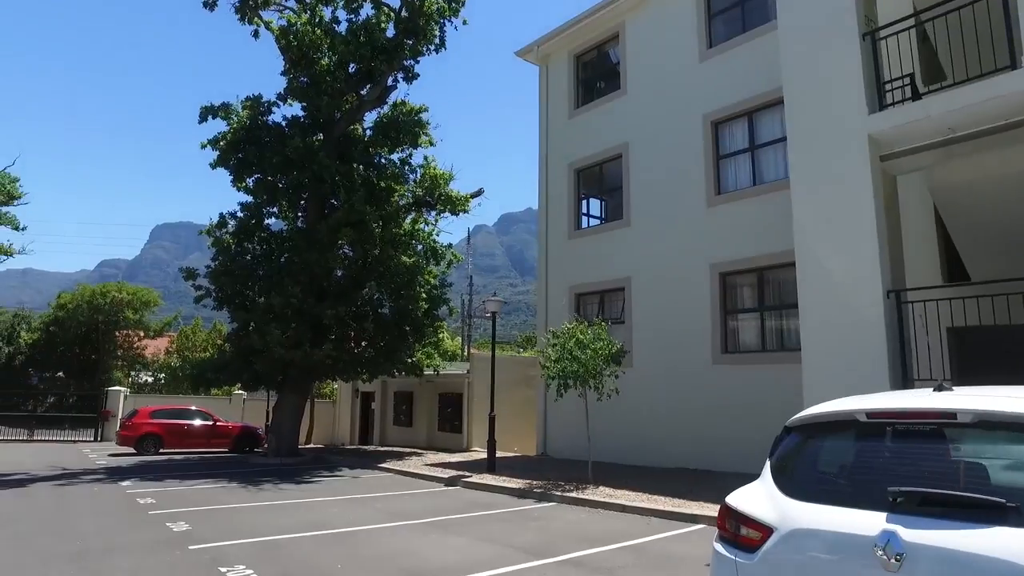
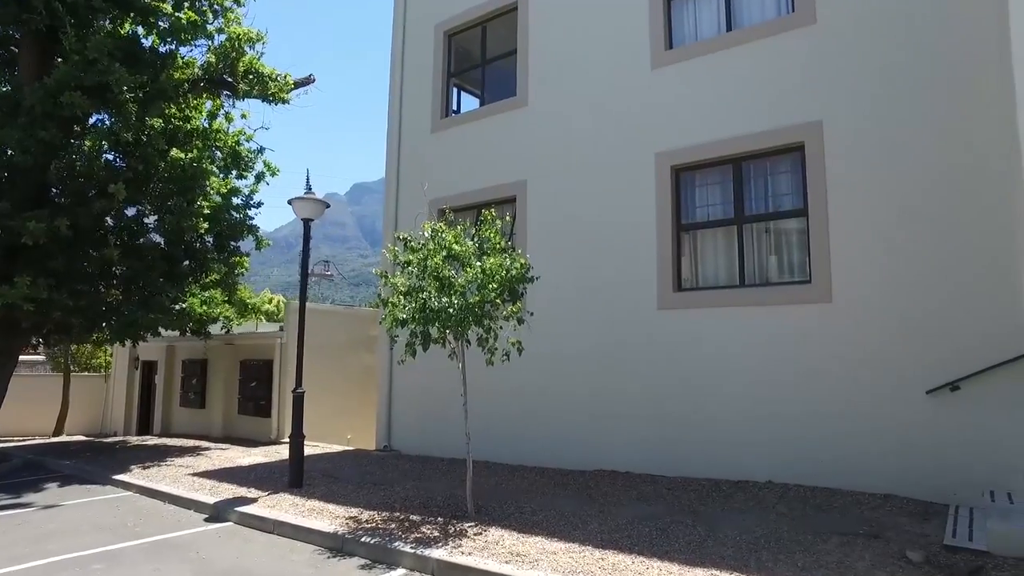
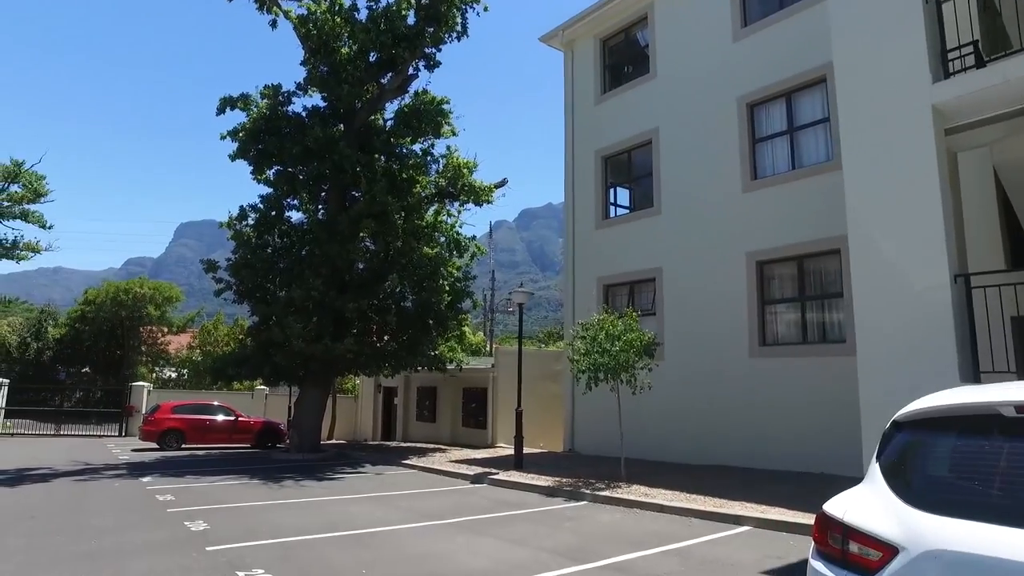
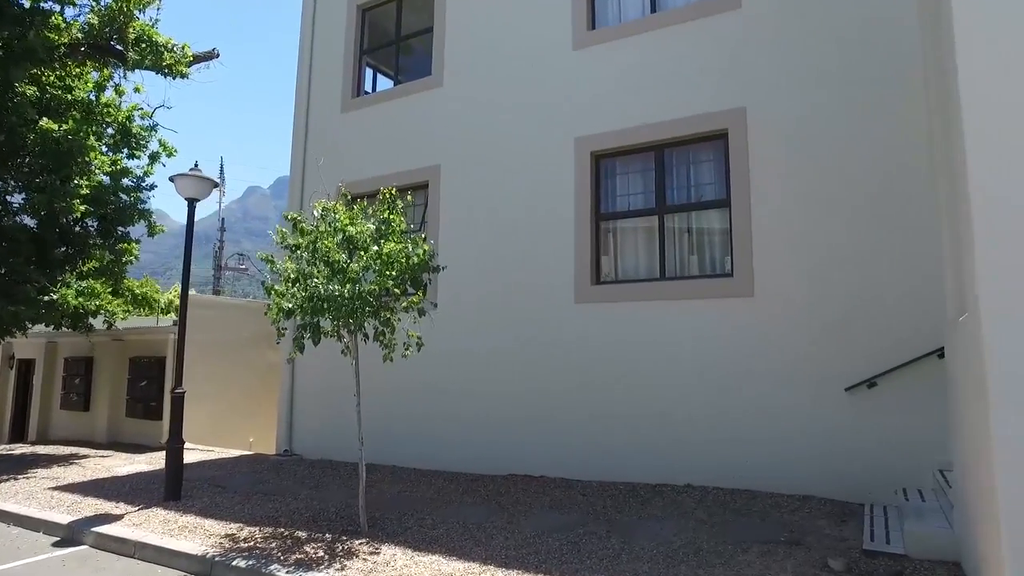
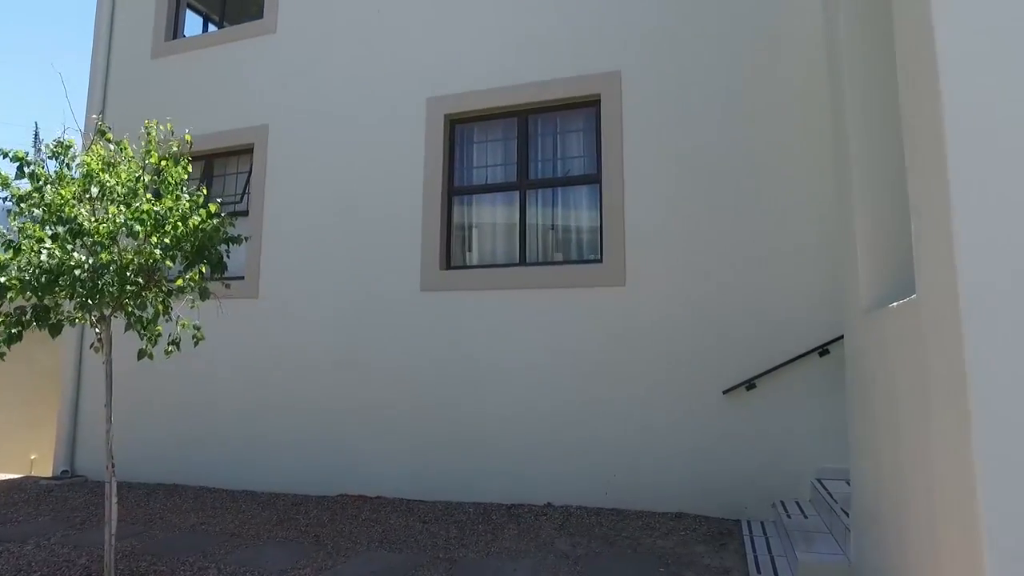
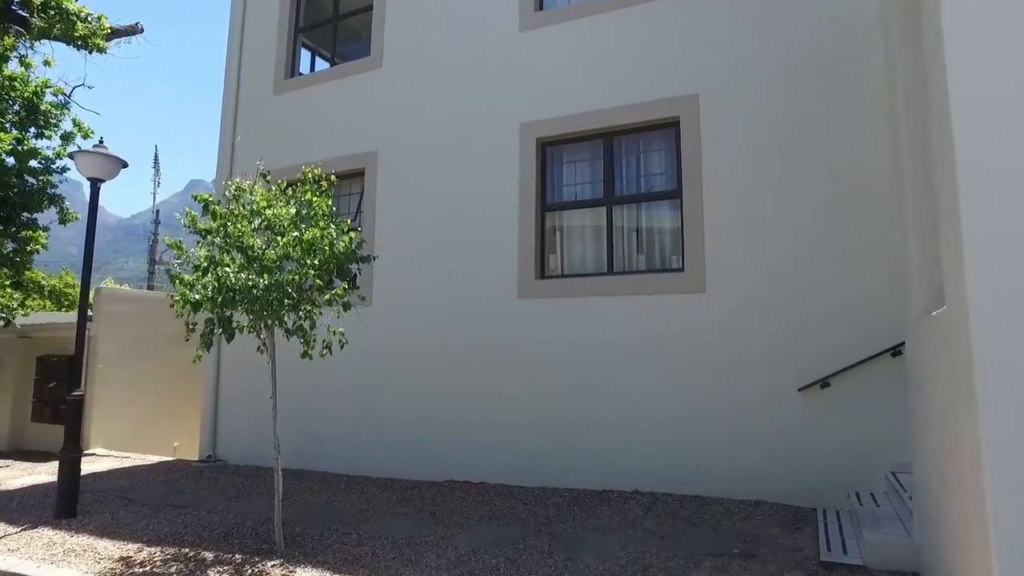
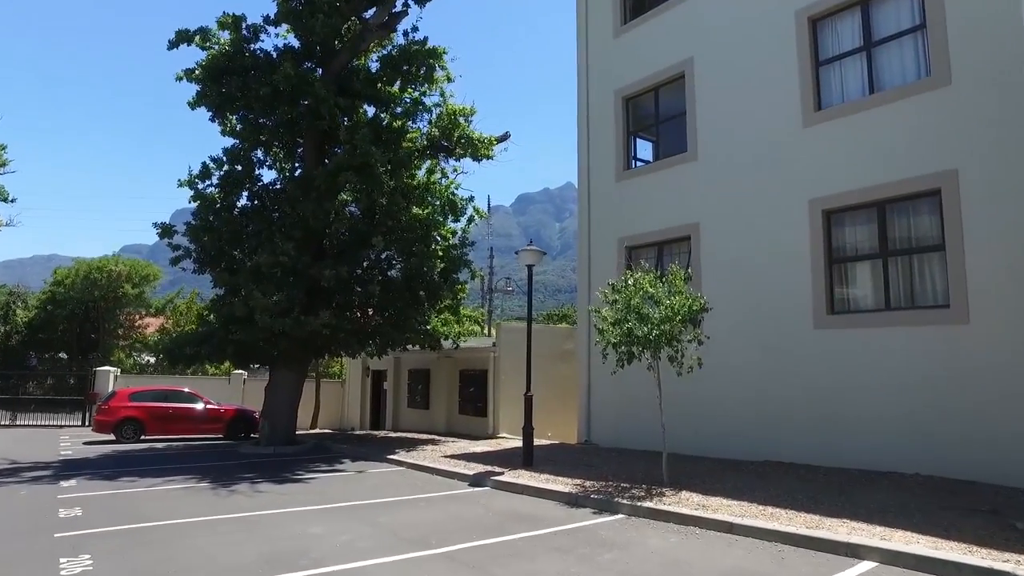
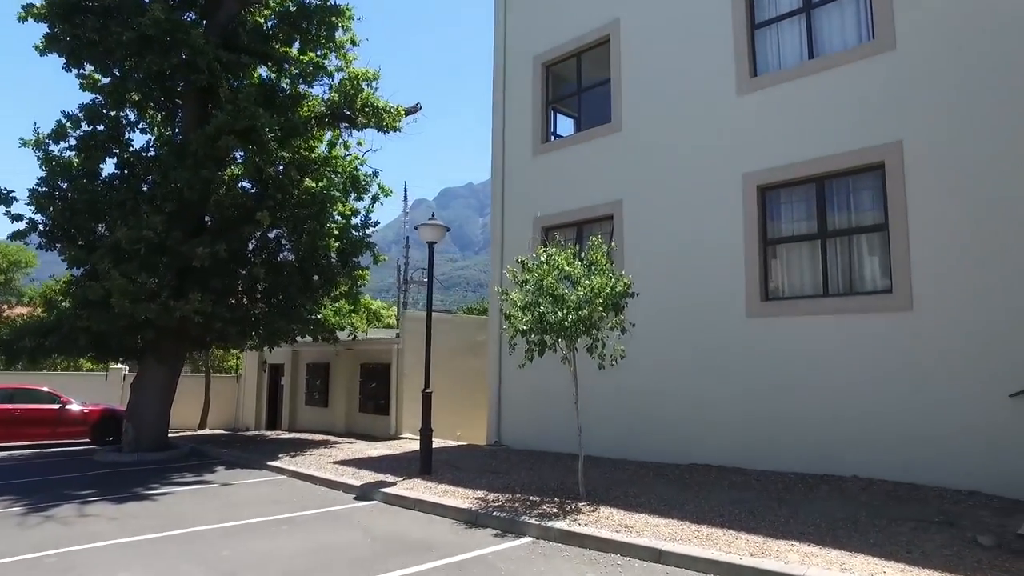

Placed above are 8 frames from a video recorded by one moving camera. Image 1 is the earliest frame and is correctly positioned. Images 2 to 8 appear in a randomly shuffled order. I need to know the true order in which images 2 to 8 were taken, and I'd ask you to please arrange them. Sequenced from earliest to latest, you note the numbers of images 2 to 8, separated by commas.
3, 7, 8, 2, 4, 6, 5
